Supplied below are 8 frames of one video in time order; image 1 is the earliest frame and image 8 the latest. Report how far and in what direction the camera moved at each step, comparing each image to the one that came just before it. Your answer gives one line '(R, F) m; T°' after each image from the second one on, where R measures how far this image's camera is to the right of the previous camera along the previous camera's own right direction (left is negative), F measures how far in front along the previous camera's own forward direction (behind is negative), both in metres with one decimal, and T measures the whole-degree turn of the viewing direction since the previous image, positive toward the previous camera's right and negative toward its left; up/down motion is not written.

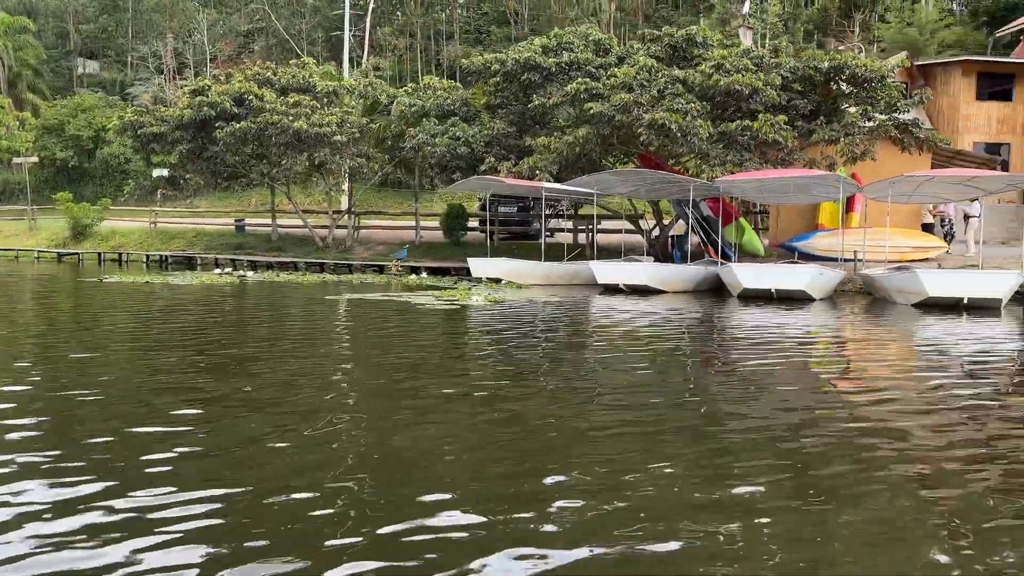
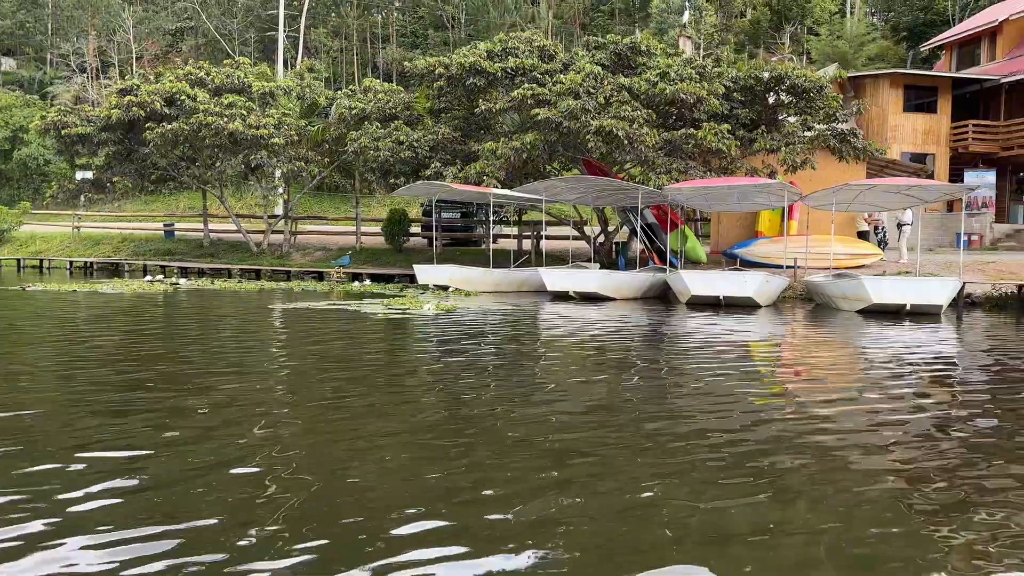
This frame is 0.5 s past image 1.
(-0.3, +0.2) m; +5°
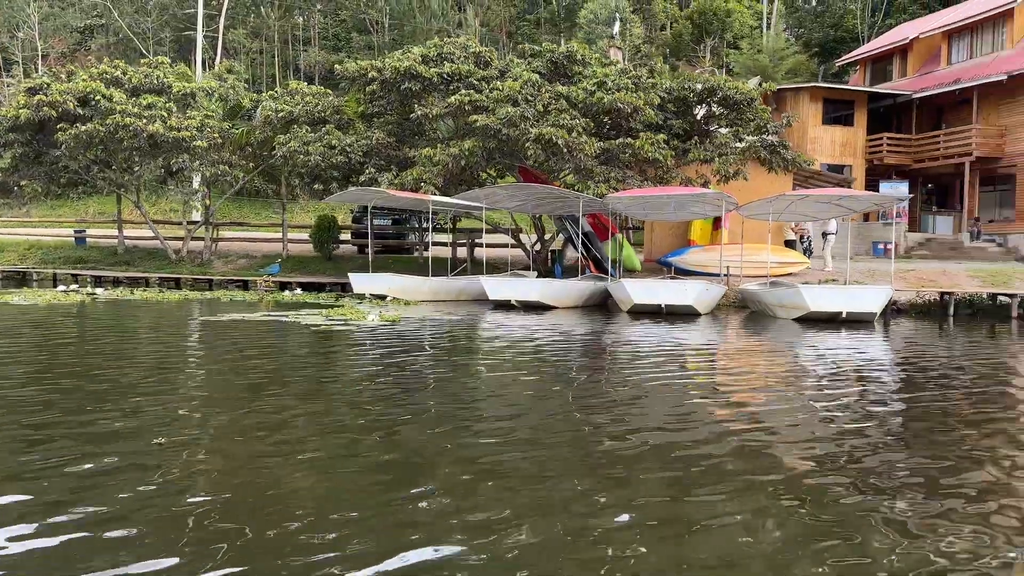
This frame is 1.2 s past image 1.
(-0.4, +0.3) m; +5°
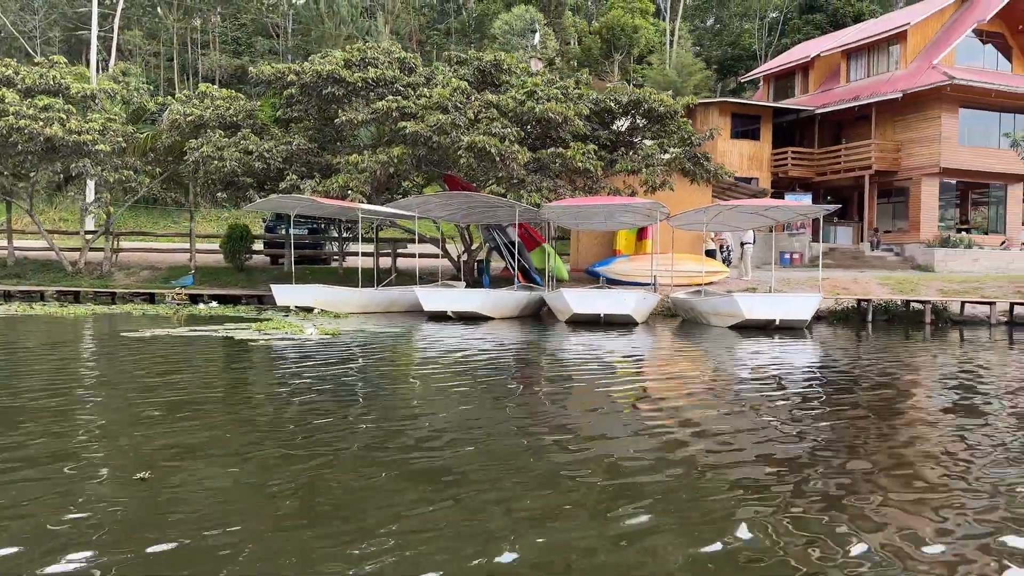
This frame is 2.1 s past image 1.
(-0.6, +0.3) m; +7°
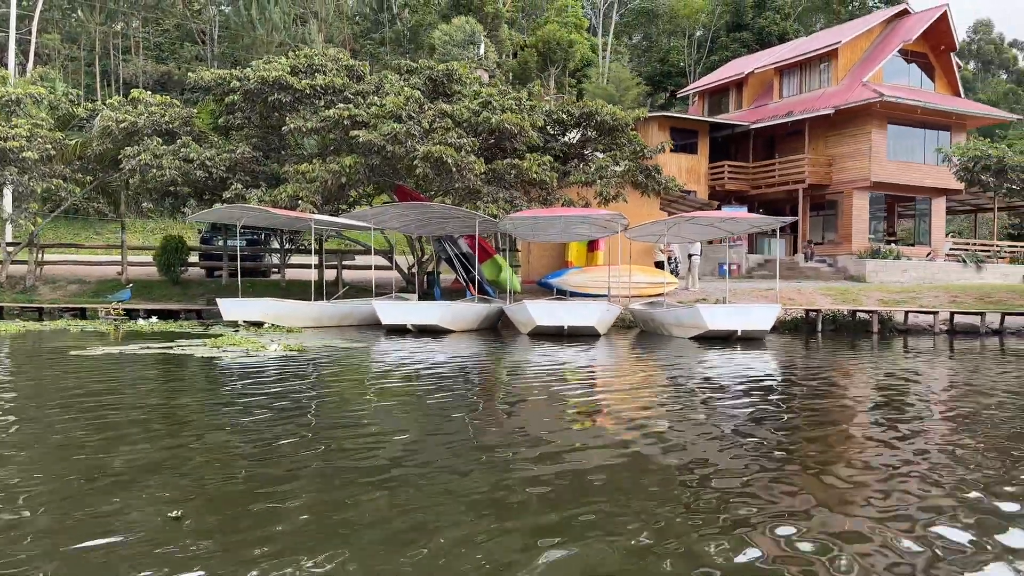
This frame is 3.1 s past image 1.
(-0.6, +0.3) m; +5°
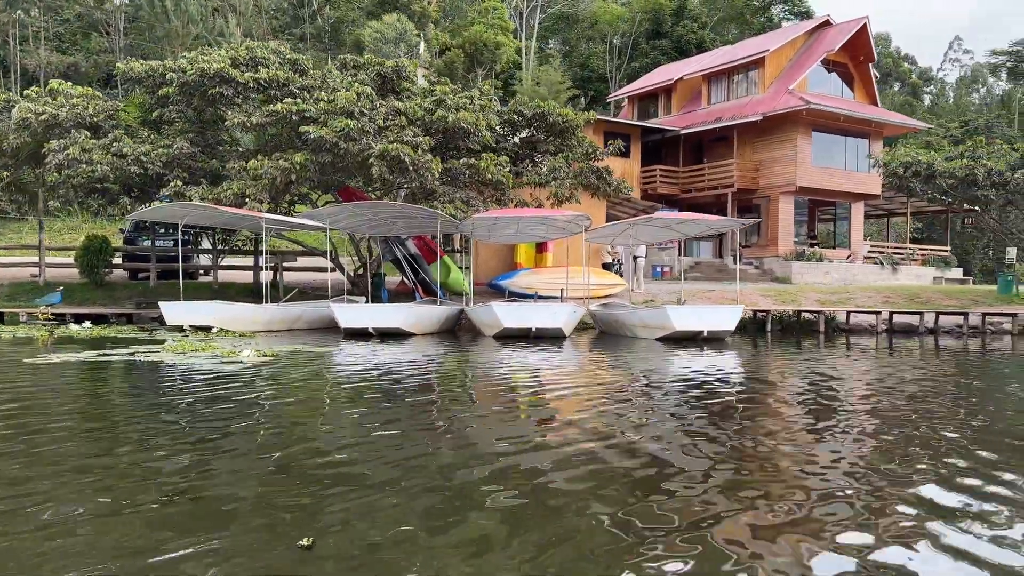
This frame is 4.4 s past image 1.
(-1.0, +0.3) m; +6°
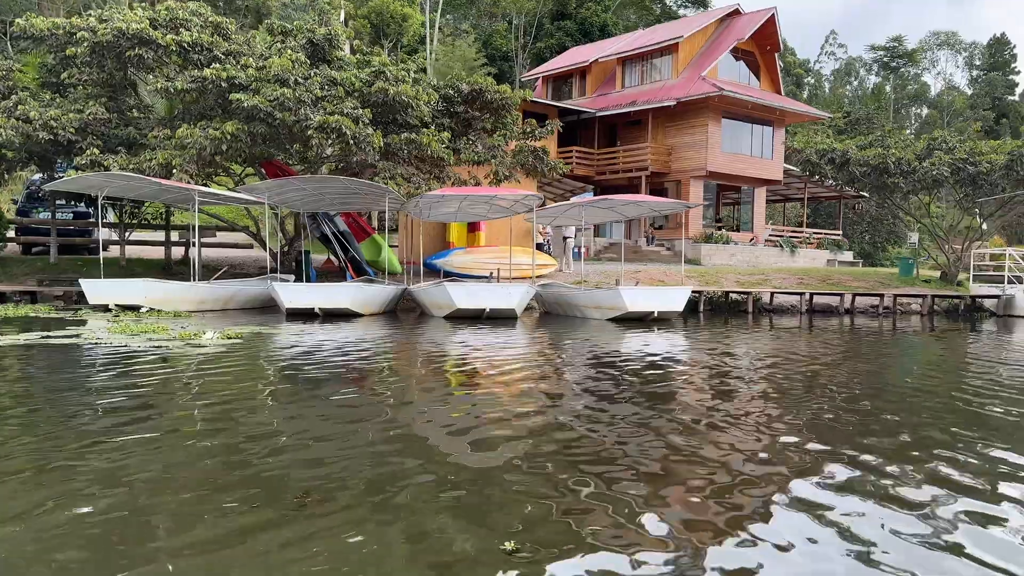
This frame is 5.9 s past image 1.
(-1.1, +0.3) m; +8°
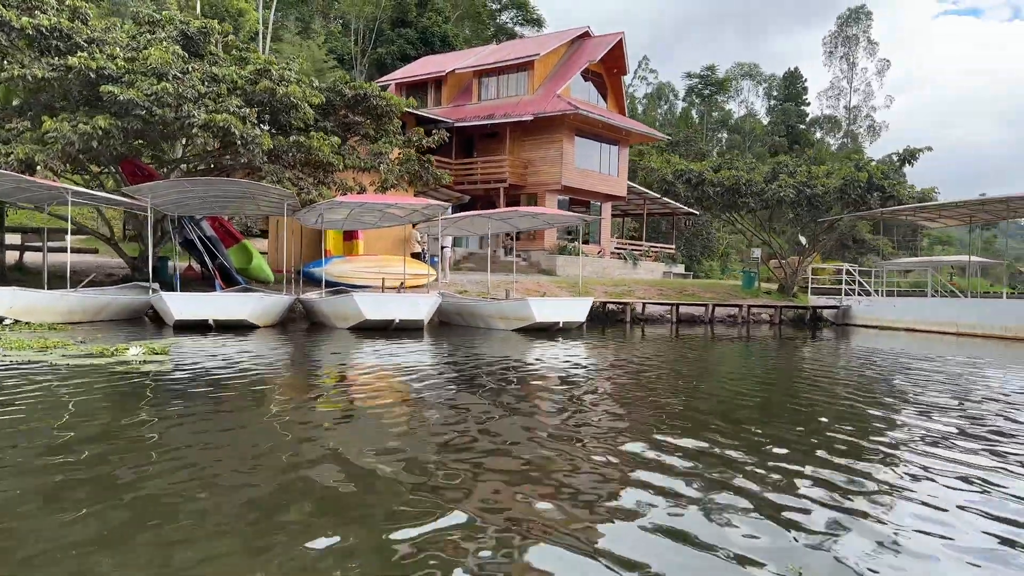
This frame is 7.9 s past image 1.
(-1.5, +0.2) m; +12°
